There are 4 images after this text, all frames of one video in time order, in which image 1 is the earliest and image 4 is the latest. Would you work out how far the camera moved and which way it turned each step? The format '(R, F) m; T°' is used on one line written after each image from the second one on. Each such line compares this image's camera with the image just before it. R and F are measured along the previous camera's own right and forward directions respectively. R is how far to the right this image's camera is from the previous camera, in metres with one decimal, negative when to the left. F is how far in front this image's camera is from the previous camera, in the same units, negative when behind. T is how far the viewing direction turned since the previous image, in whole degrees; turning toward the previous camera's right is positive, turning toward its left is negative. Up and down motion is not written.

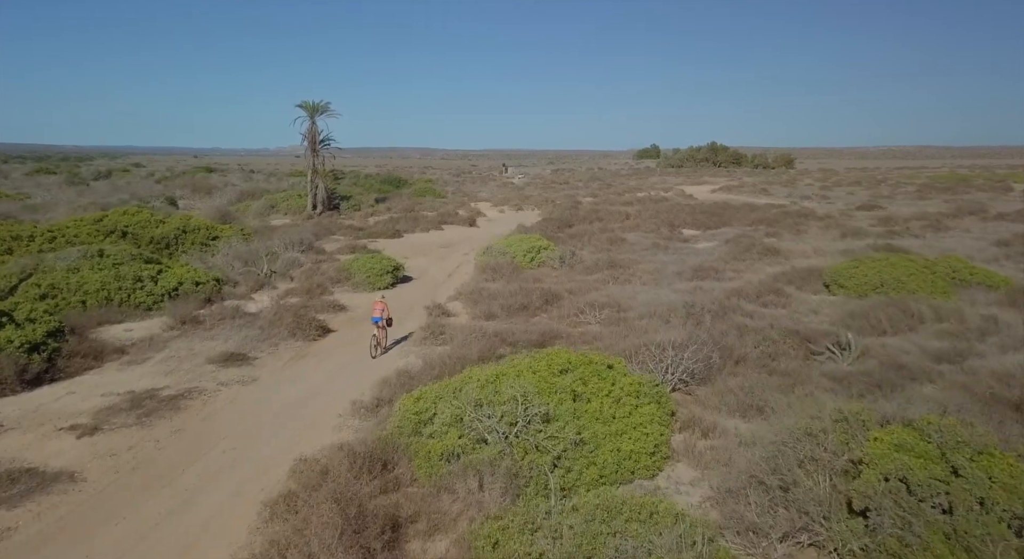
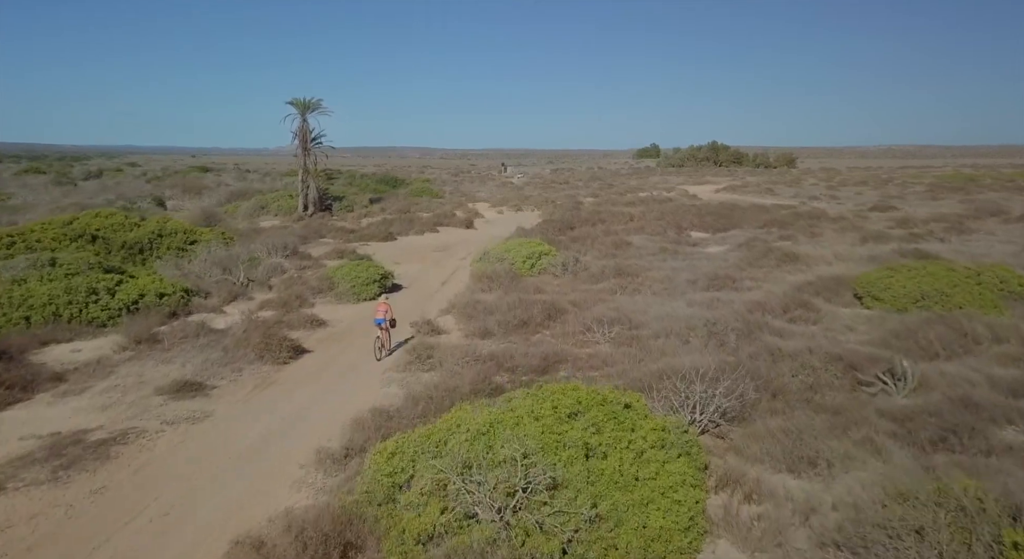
(0.0, +1.8) m; 0°
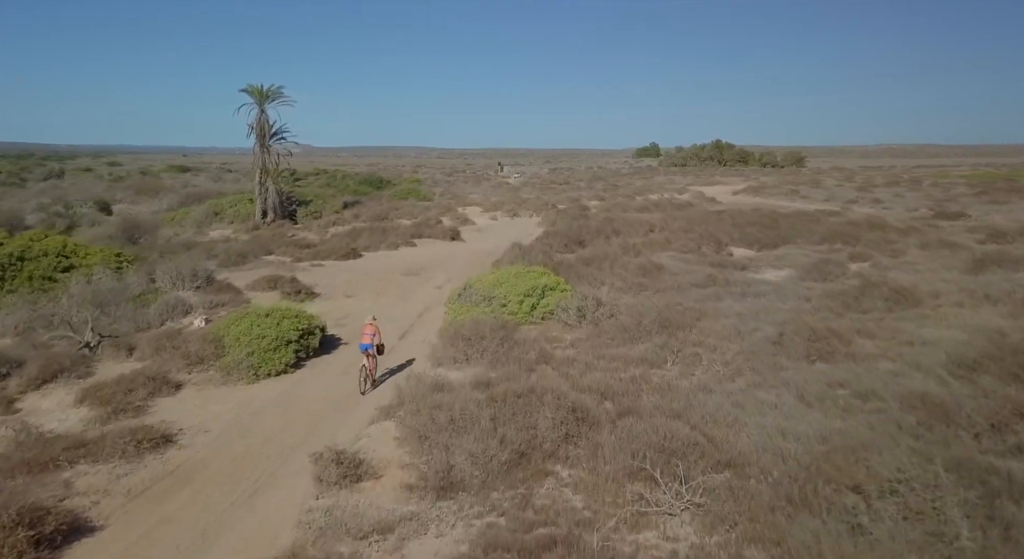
(+0.1, +6.9) m; 0°
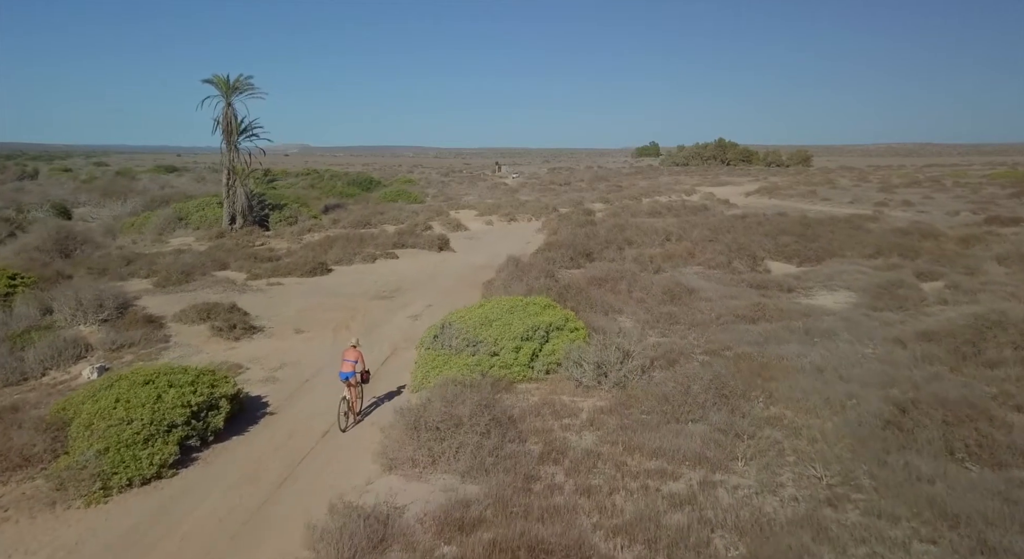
(+0.1, +4.1) m; 0°
